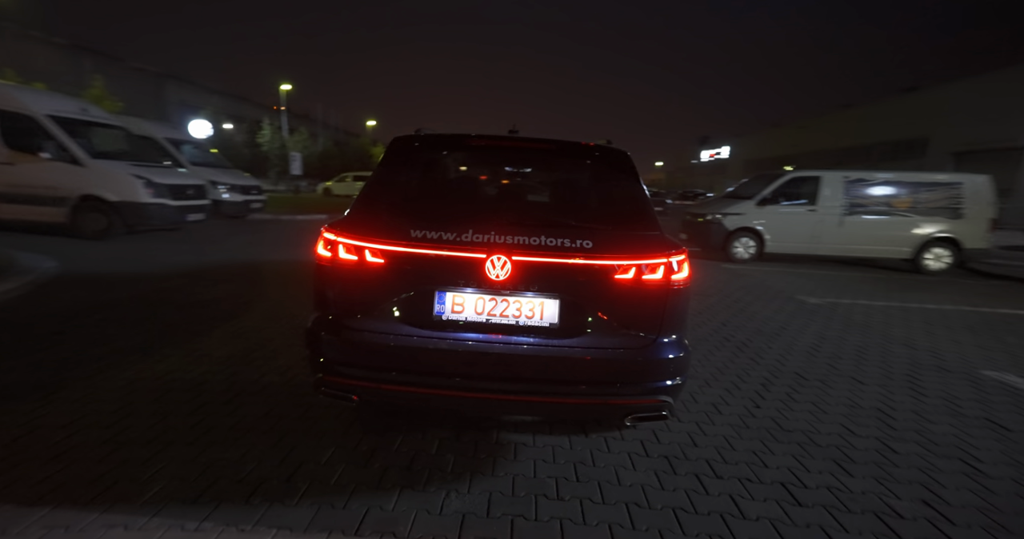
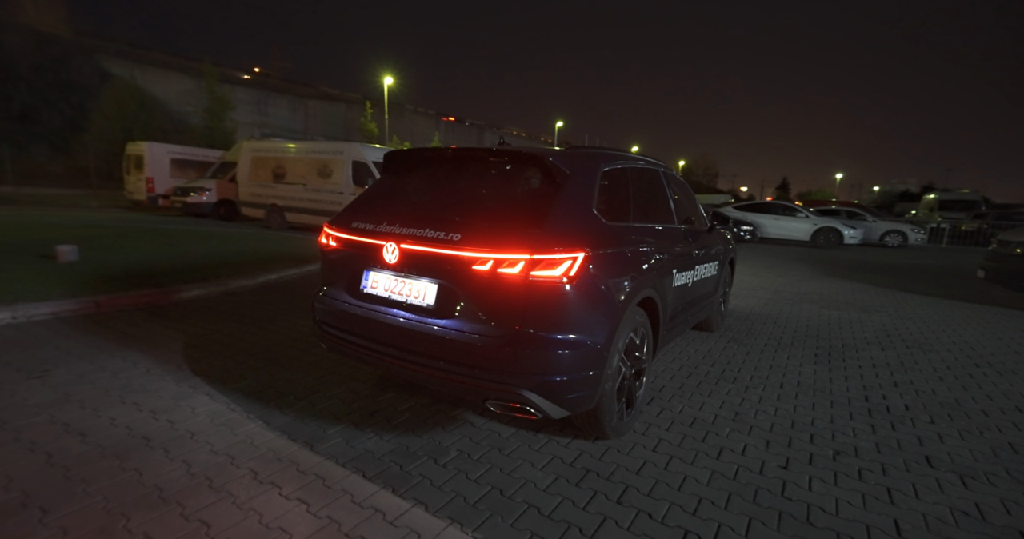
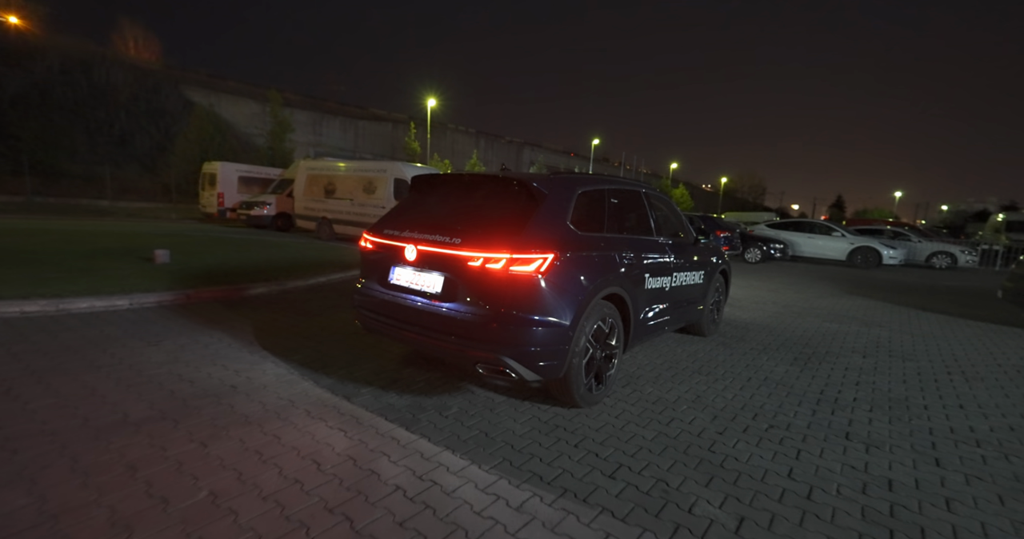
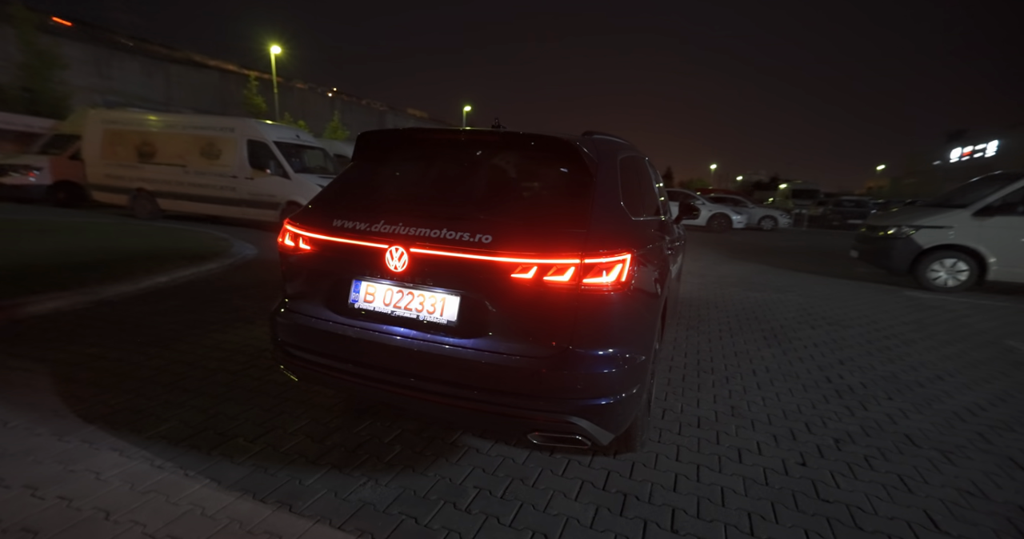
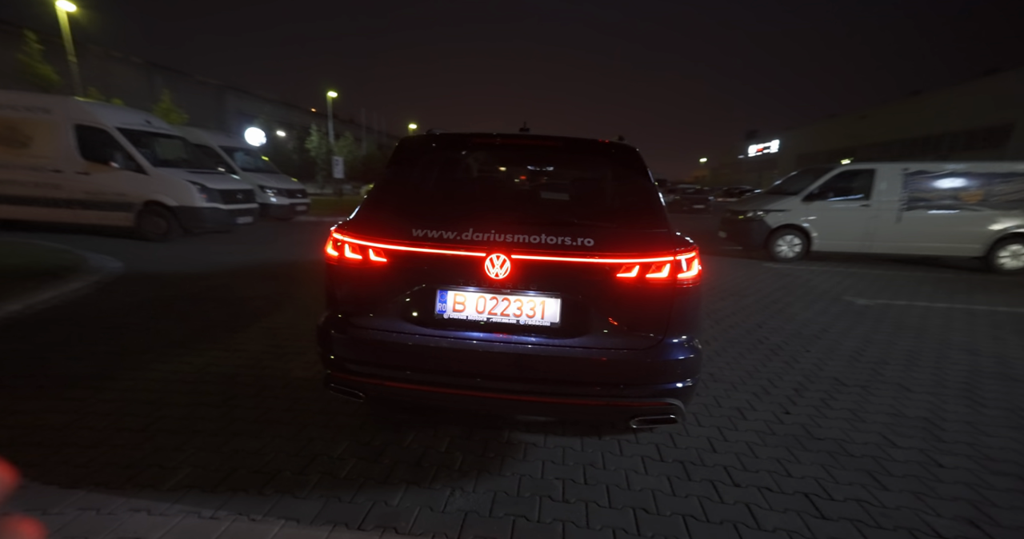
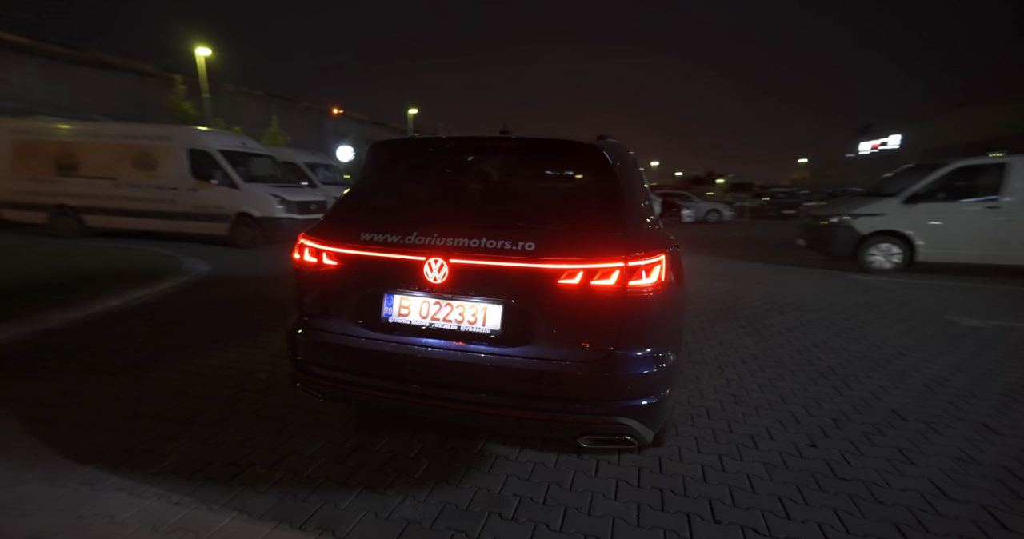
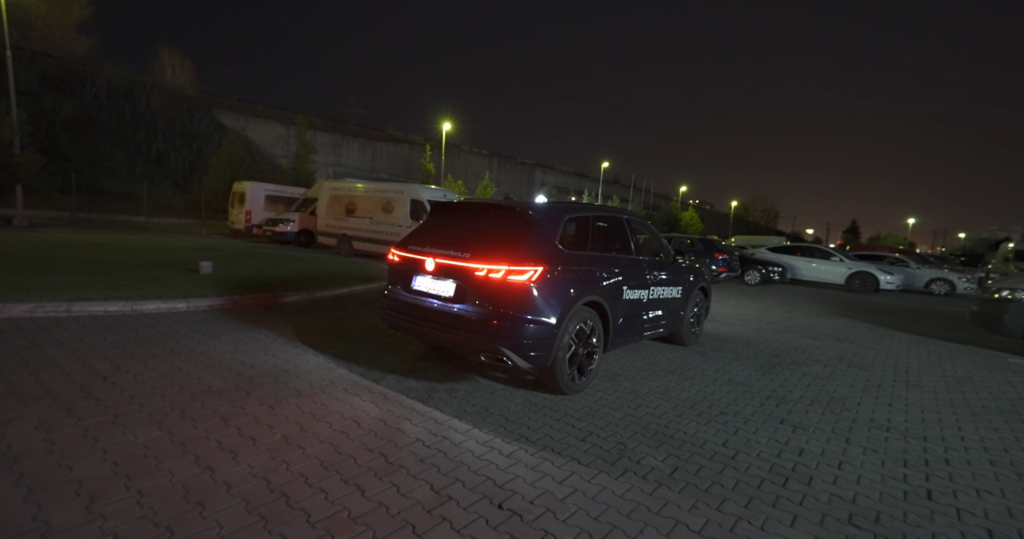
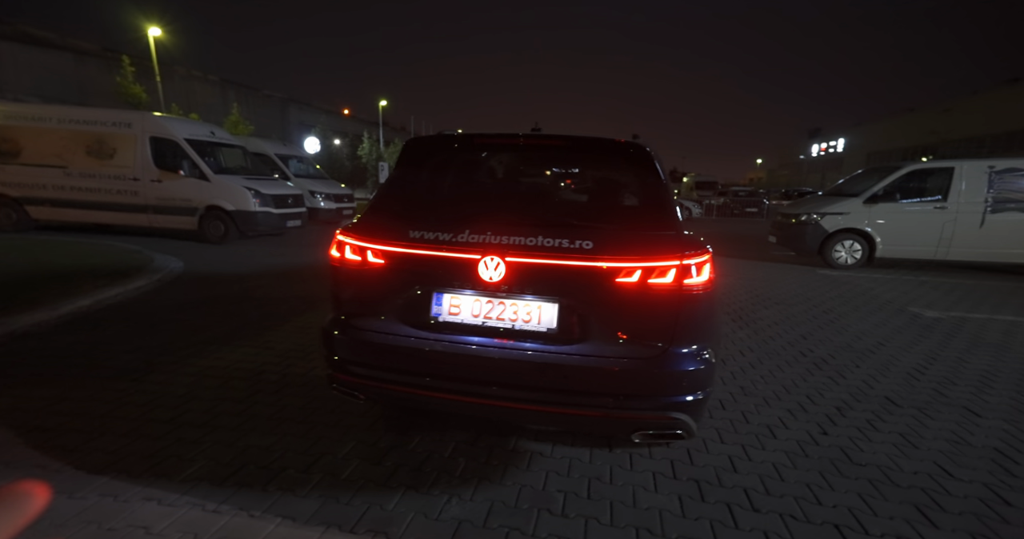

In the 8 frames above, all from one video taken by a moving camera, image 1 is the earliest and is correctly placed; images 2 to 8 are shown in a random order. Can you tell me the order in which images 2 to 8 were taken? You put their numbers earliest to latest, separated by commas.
5, 8, 6, 4, 2, 3, 7
